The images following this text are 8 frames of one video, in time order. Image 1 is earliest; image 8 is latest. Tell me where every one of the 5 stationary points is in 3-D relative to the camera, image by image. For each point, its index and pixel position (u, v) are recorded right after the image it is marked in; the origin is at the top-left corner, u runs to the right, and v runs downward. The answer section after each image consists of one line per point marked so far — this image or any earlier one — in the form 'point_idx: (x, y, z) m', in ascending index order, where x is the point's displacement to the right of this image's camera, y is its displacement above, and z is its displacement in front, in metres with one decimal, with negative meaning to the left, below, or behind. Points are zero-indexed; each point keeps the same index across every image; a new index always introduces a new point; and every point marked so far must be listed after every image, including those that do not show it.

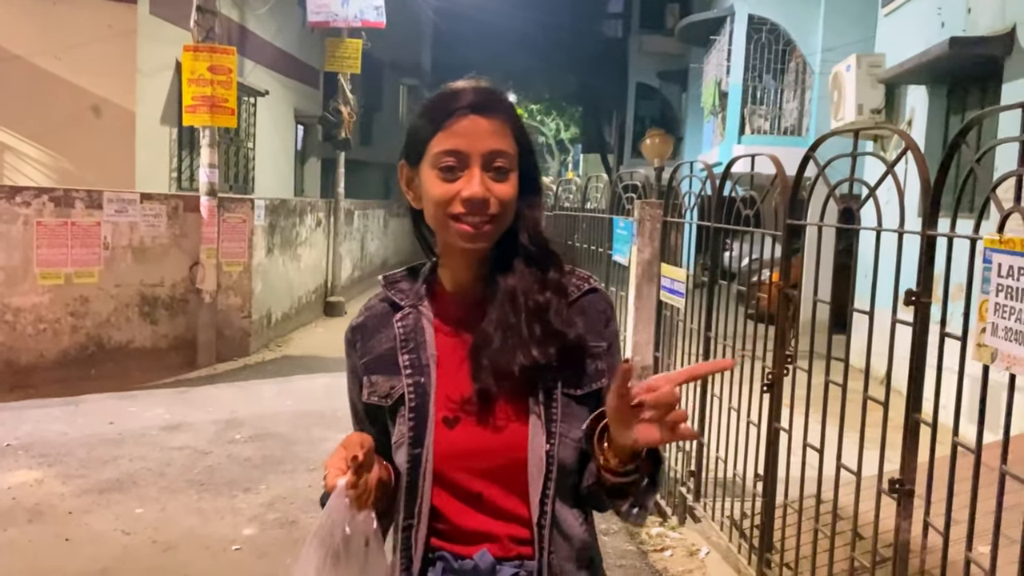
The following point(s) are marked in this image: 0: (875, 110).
0: (+4.2, +2.1, +10.1) m
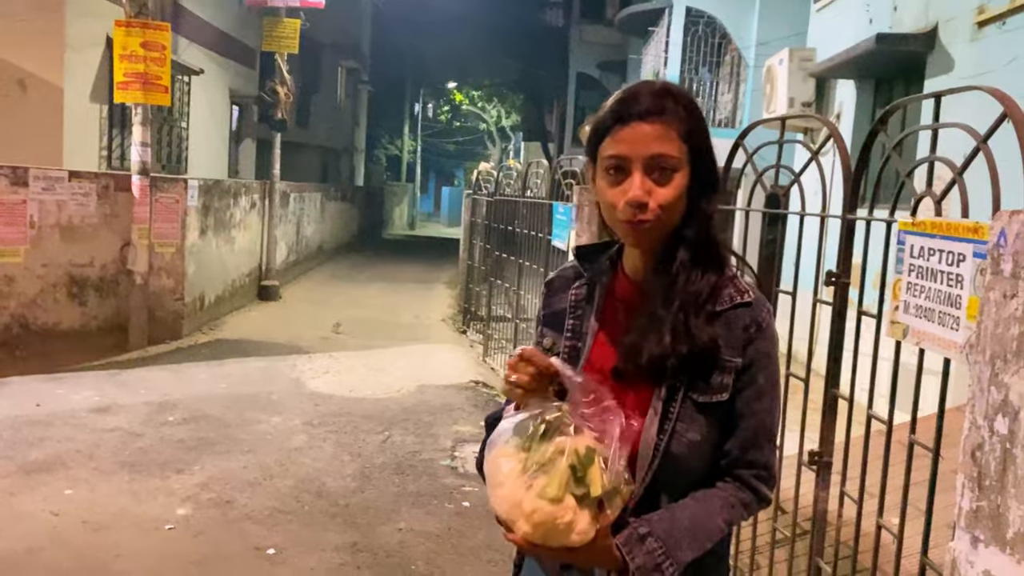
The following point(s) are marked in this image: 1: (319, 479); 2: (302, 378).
0: (+3.5, +2.2, +10.4) m
1: (-1.1, -1.1, +5.0) m
2: (-1.8, -0.8, +7.6) m
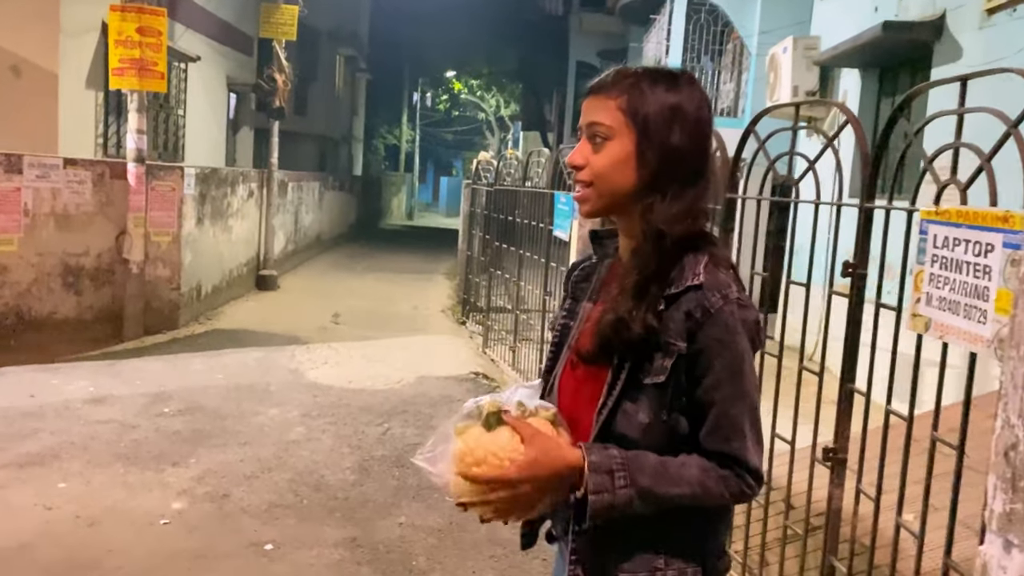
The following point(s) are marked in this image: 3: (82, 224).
0: (+3.5, +2.3, +10.3) m
1: (-1.1, -1.0, +5.0) m
2: (-1.8, -0.7, +7.5) m
3: (-4.0, +0.6, +8.2) m
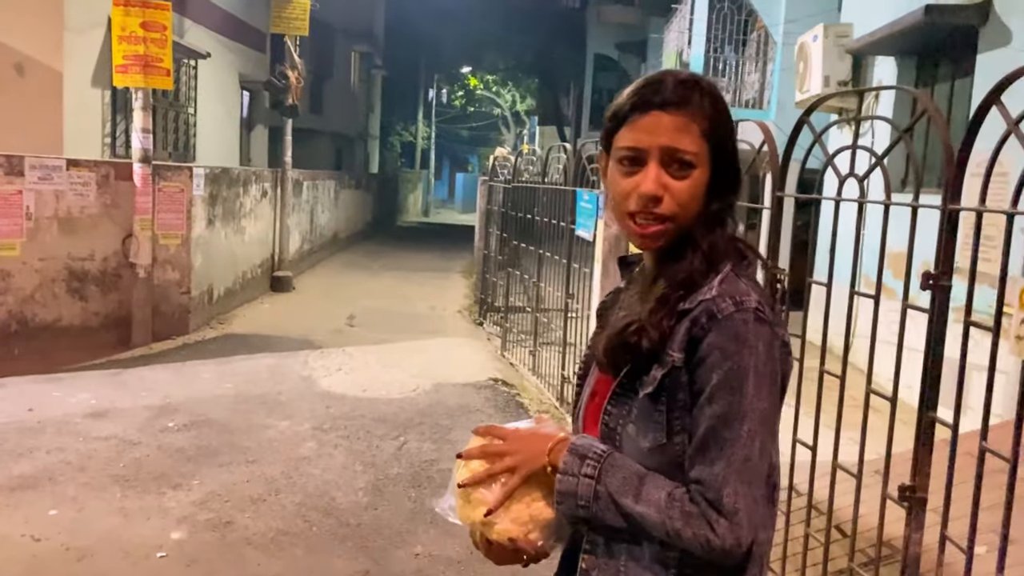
0: (+3.7, +2.3, +9.9) m
1: (-1.0, -1.1, +4.6) m
2: (-1.6, -0.7, +7.2) m
3: (-3.8, +0.5, +7.9) m
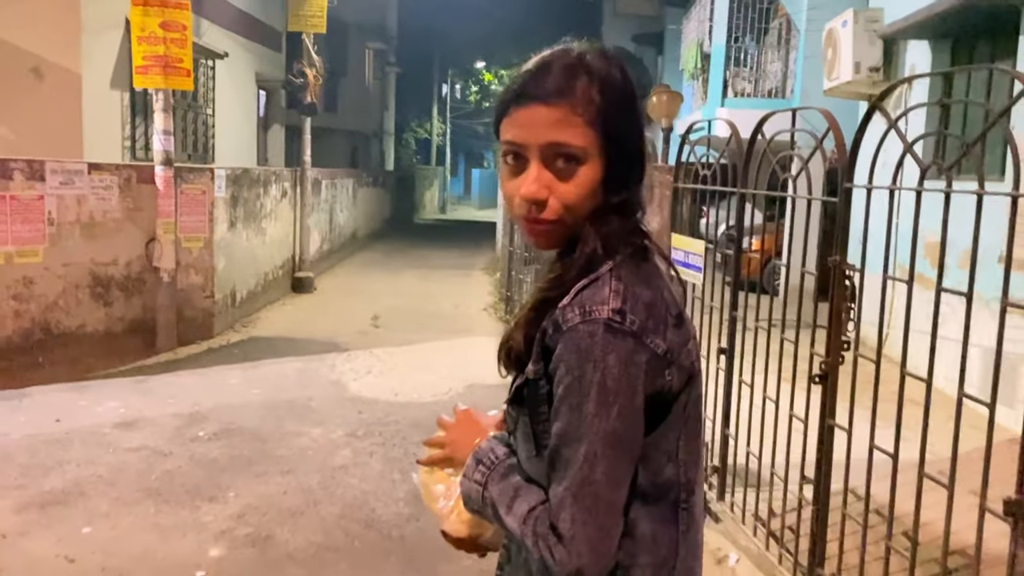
0: (+4.0, +2.4, +9.6) m
1: (-0.7, -1.1, +4.5) m
2: (-1.4, -0.7, +7.0) m
3: (-3.5, +0.5, +7.8) m
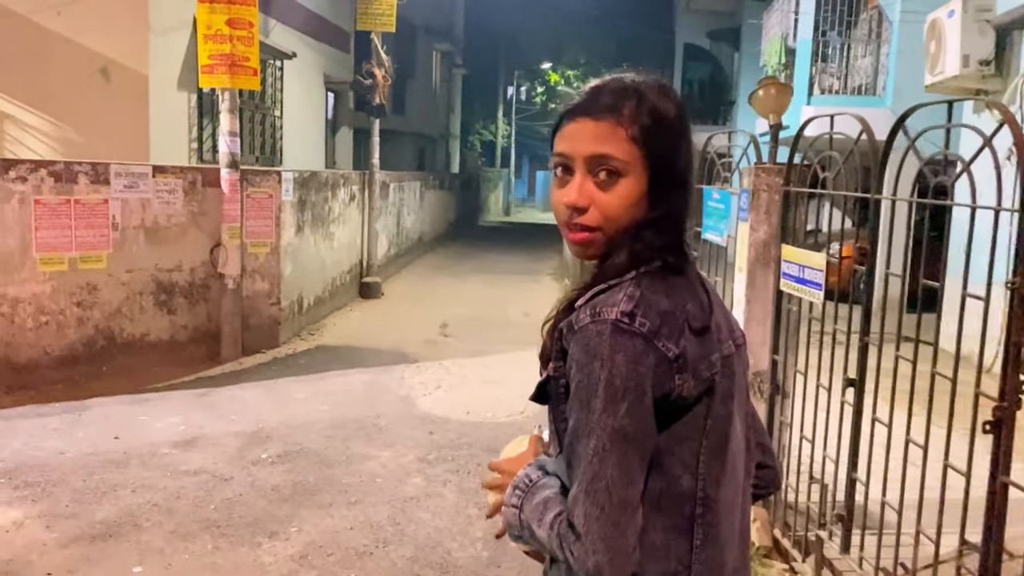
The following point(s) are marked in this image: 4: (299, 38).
0: (+4.7, +2.3, +8.8) m
1: (-0.3, -1.2, +4.0) m
2: (-0.8, -0.8, +6.6) m
3: (-2.9, +0.4, +7.5) m
4: (-3.1, +3.6, +12.7) m
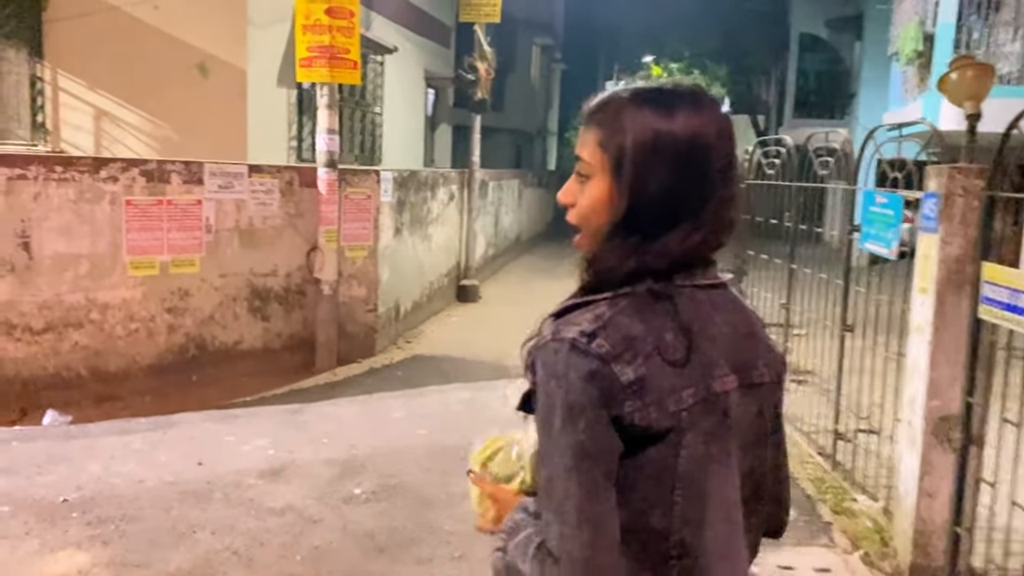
0: (+5.8, +2.1, +7.6) m
1: (+0.2, -1.3, +3.3) m
2: (0.0, -0.9, +6.0) m
3: (-2.0, +0.4, +7.1) m
4: (-1.6, +3.6, +12.3) m
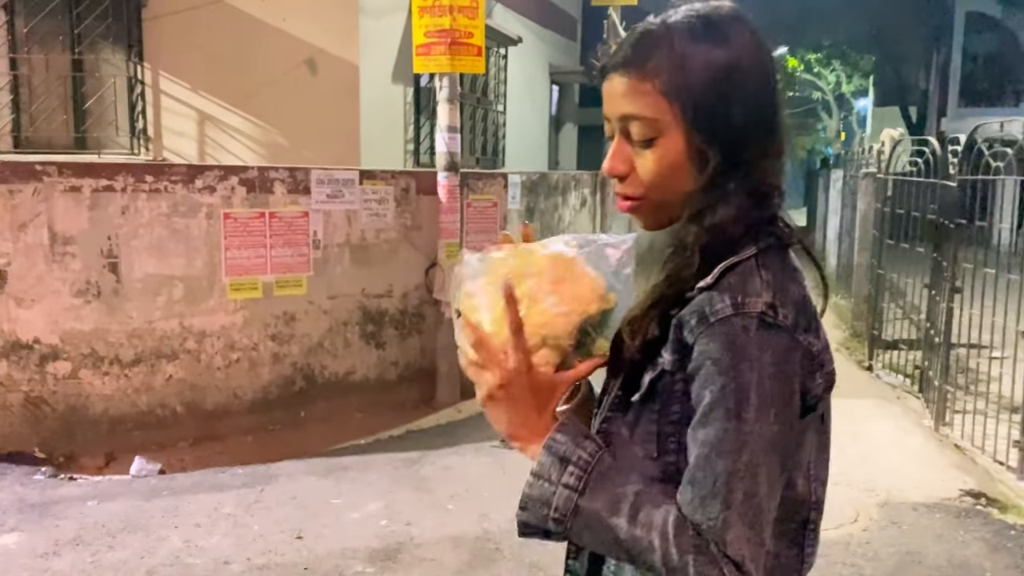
0: (+6.8, +2.0, +5.7) m
1: (+0.8, -1.4, +2.2) m
2: (+0.9, -1.0, +4.8) m
3: (-0.9, +0.2, +6.2) m
4: (+0.1, +3.4, +11.3) m
